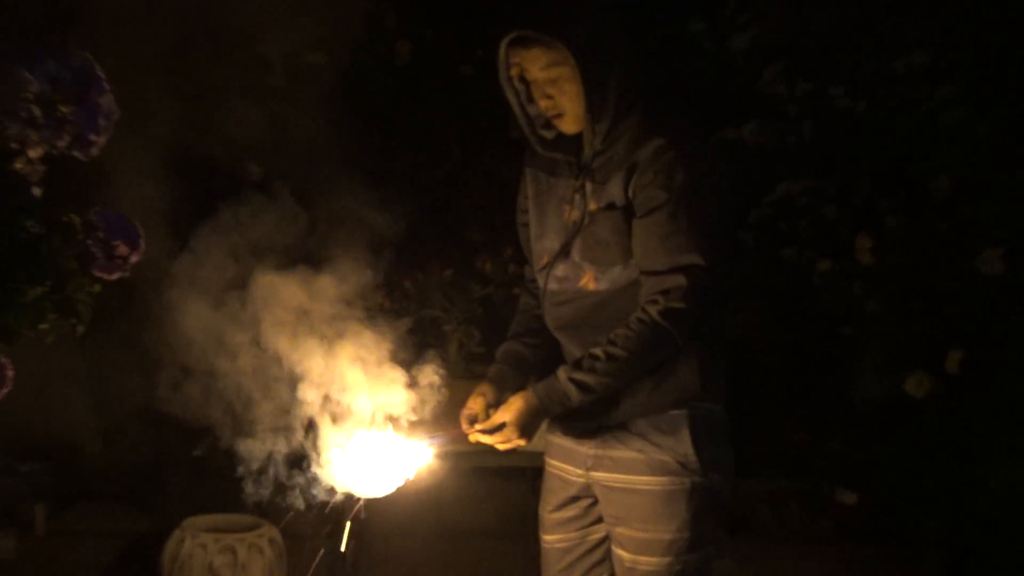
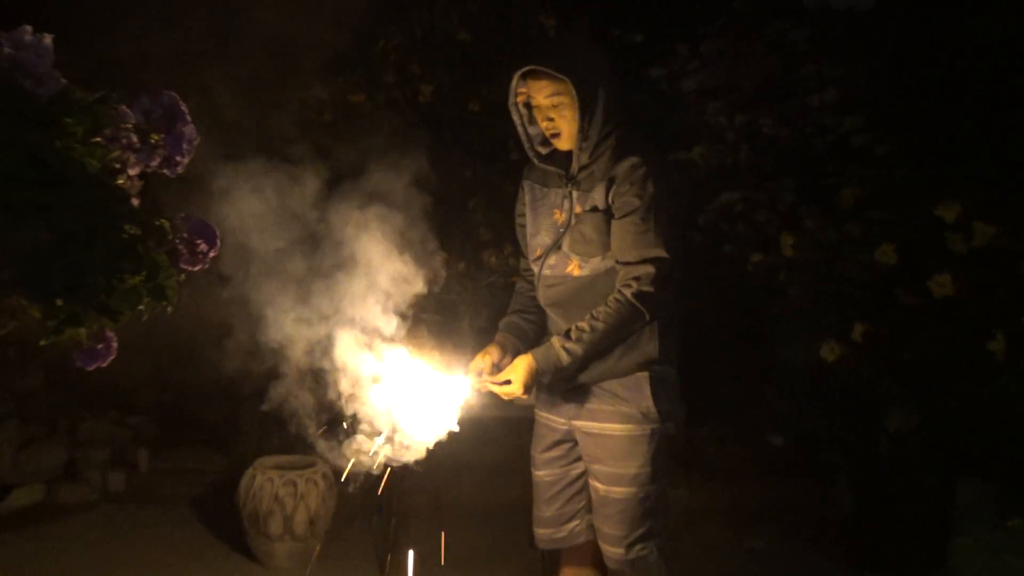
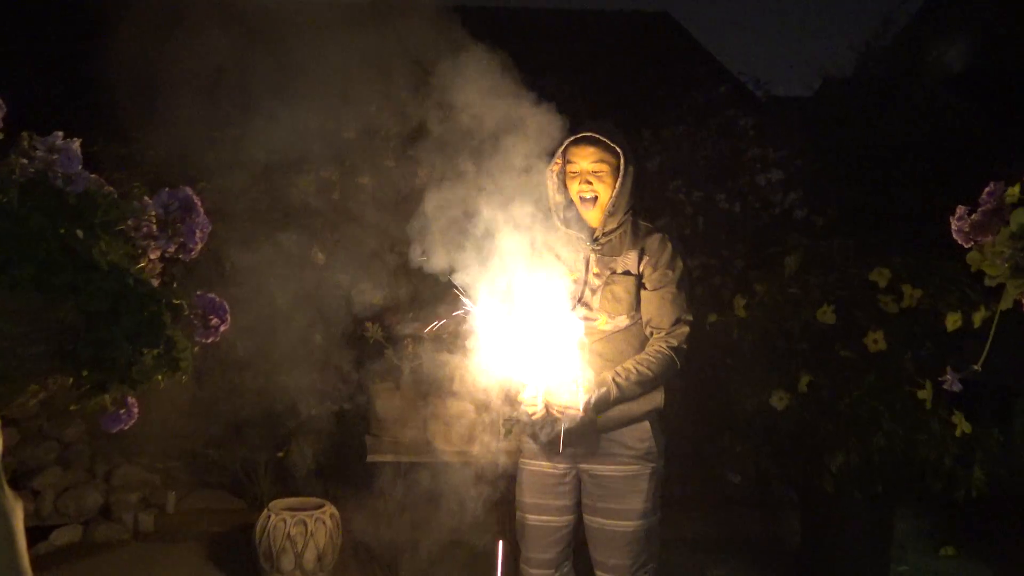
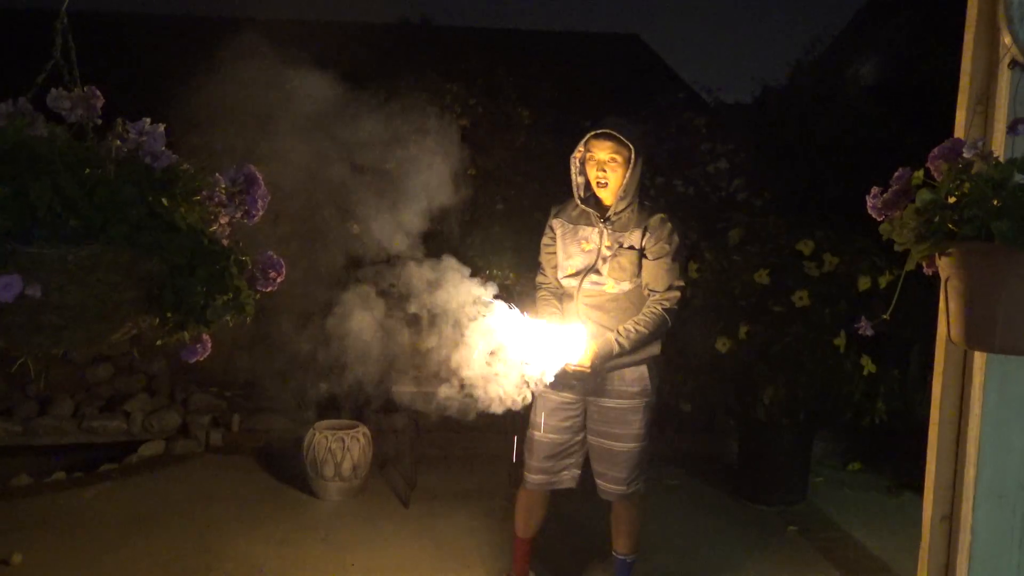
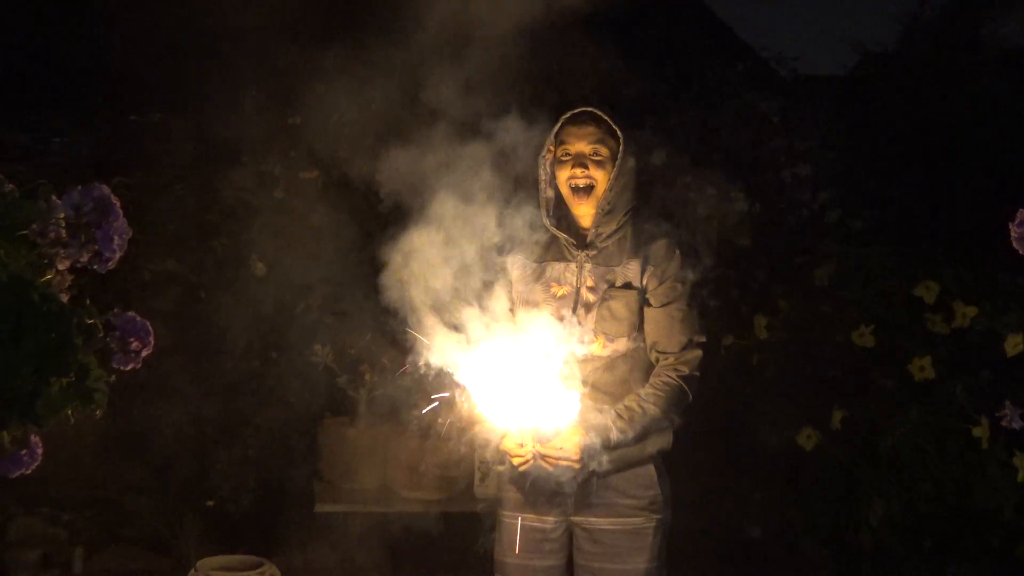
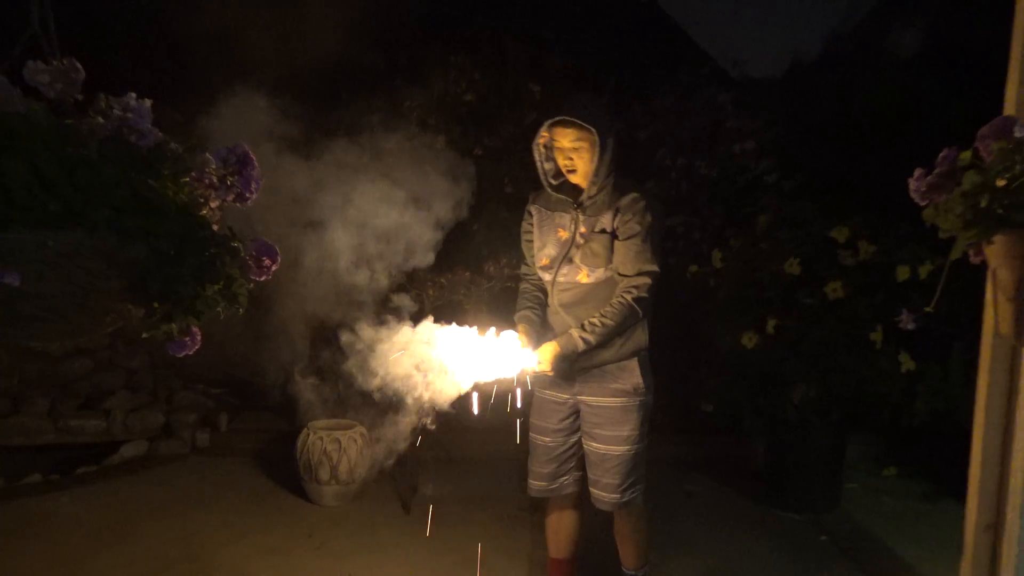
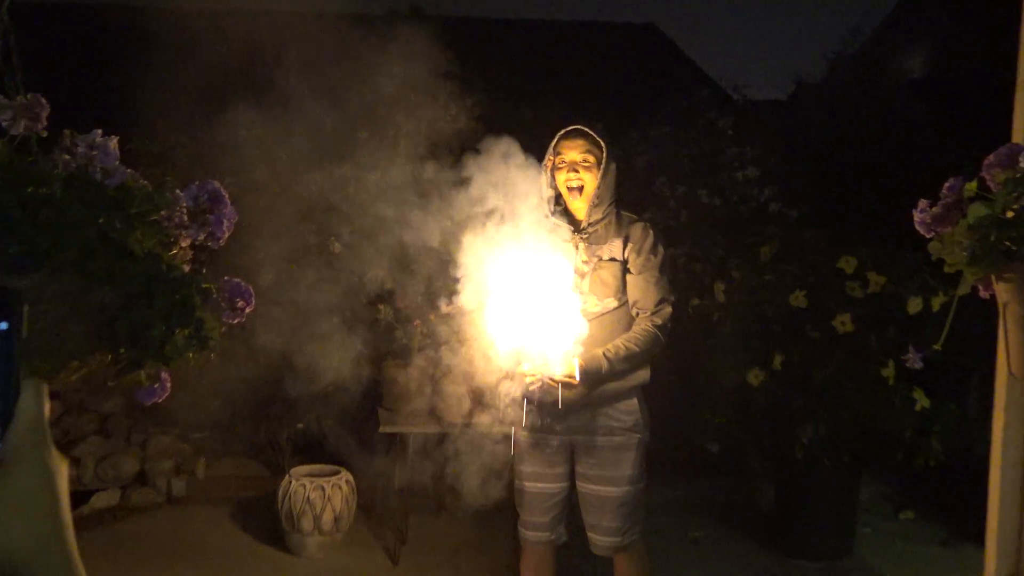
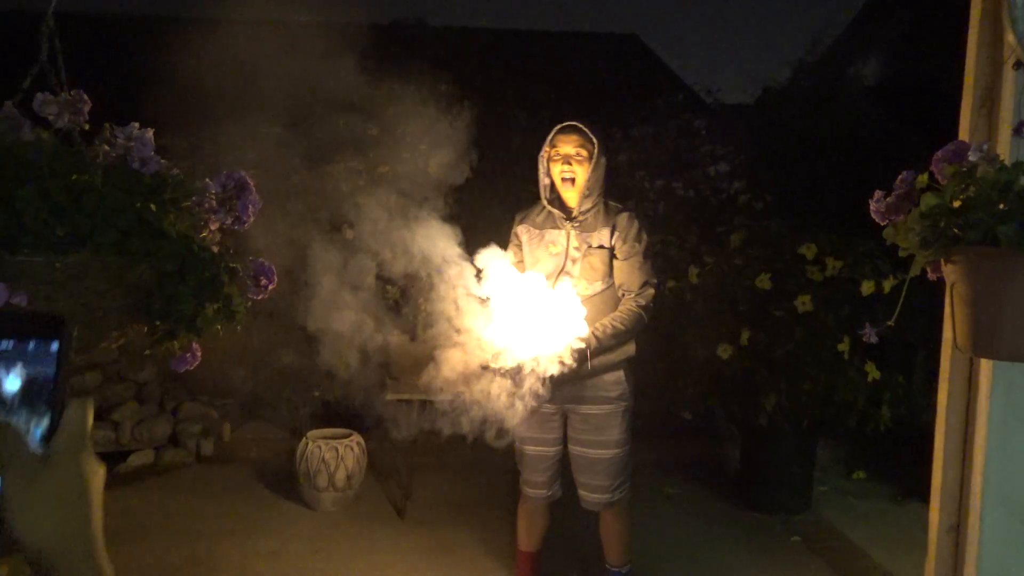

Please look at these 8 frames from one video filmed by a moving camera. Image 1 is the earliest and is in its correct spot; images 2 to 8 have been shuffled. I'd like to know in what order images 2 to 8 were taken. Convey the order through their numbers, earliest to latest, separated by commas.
2, 6, 4, 8, 7, 3, 5
